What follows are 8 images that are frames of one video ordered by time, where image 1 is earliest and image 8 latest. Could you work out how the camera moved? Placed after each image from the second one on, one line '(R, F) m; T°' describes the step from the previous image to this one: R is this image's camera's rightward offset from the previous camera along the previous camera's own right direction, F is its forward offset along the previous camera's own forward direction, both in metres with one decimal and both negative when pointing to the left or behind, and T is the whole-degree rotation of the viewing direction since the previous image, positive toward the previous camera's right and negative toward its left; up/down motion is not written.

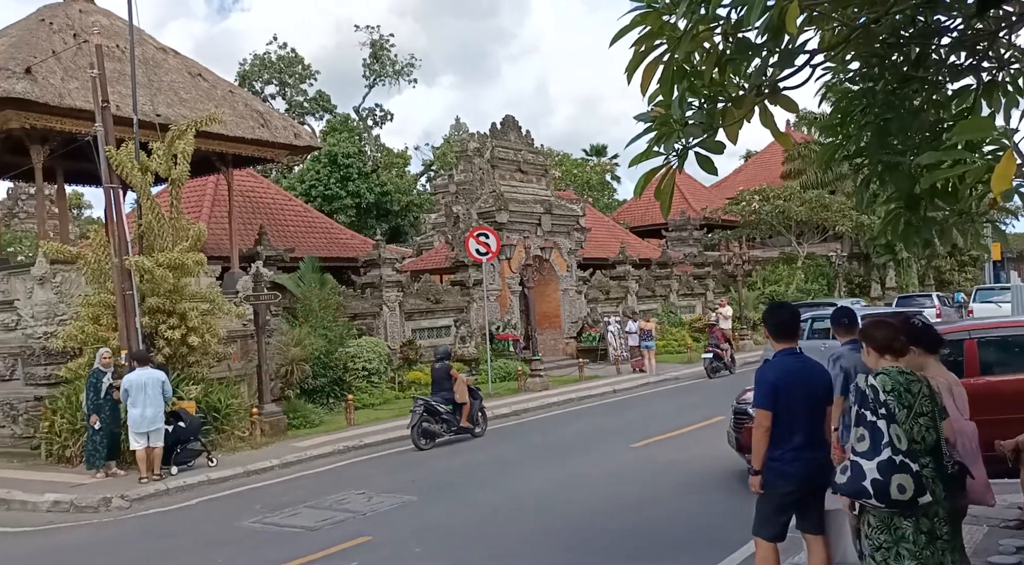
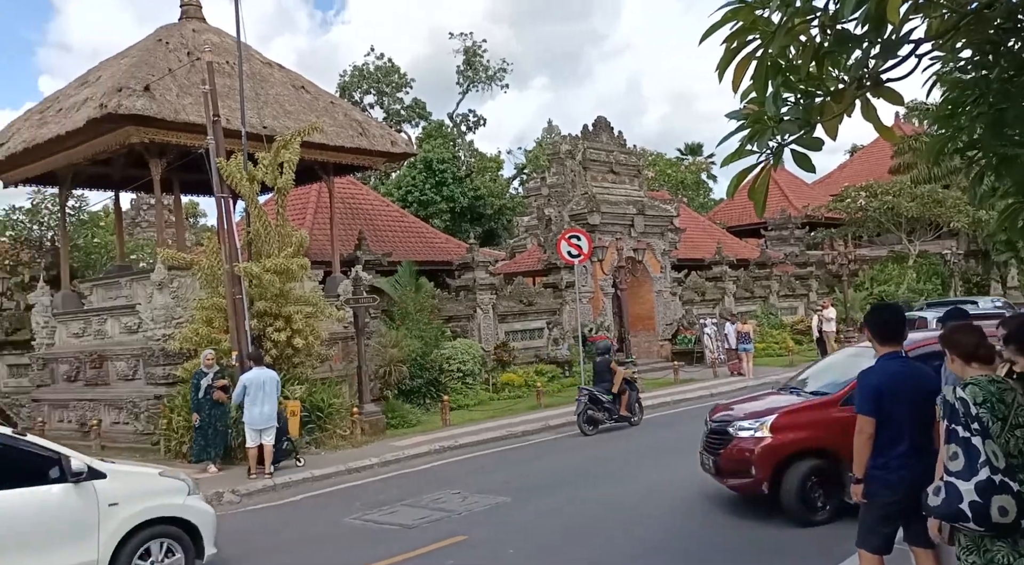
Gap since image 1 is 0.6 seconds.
(+0.2, -0.1) m; -7°
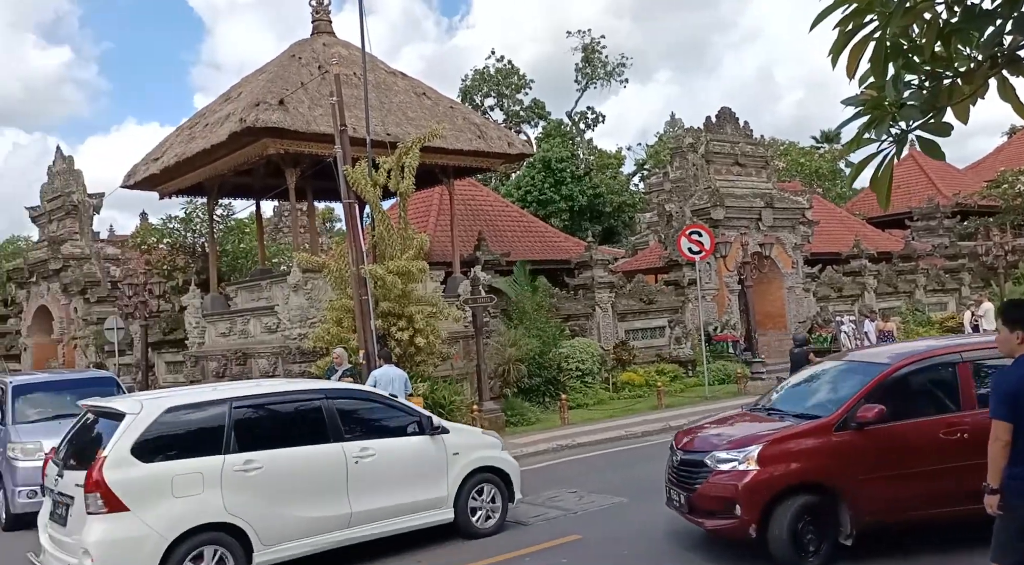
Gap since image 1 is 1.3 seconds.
(+0.8, 0.0) m; -11°
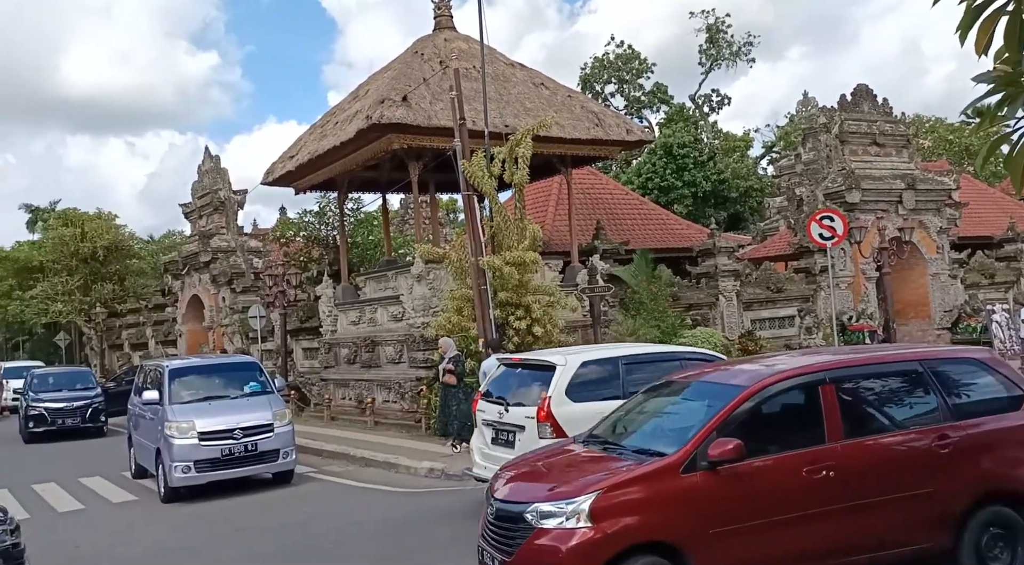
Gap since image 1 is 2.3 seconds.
(+0.7, 0.0) m; -10°
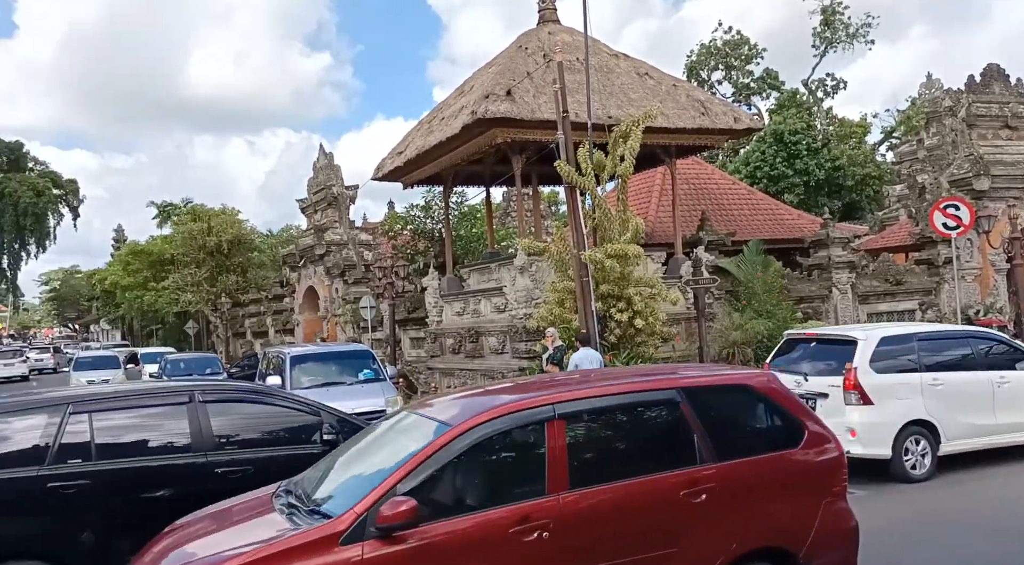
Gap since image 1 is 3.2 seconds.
(+0.4, 0.0) m; -8°
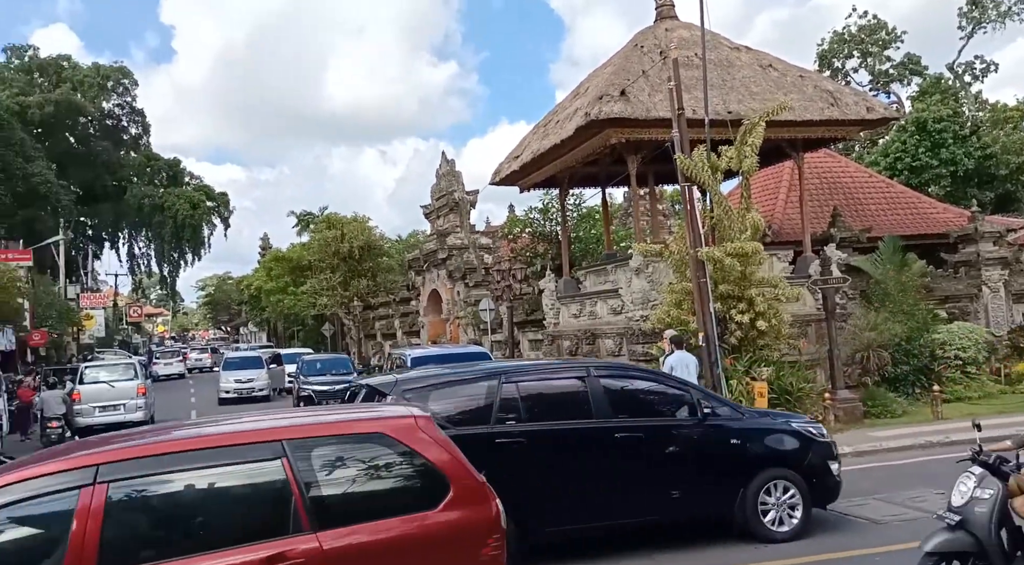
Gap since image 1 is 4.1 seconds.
(+0.8, 0.0) m; -10°
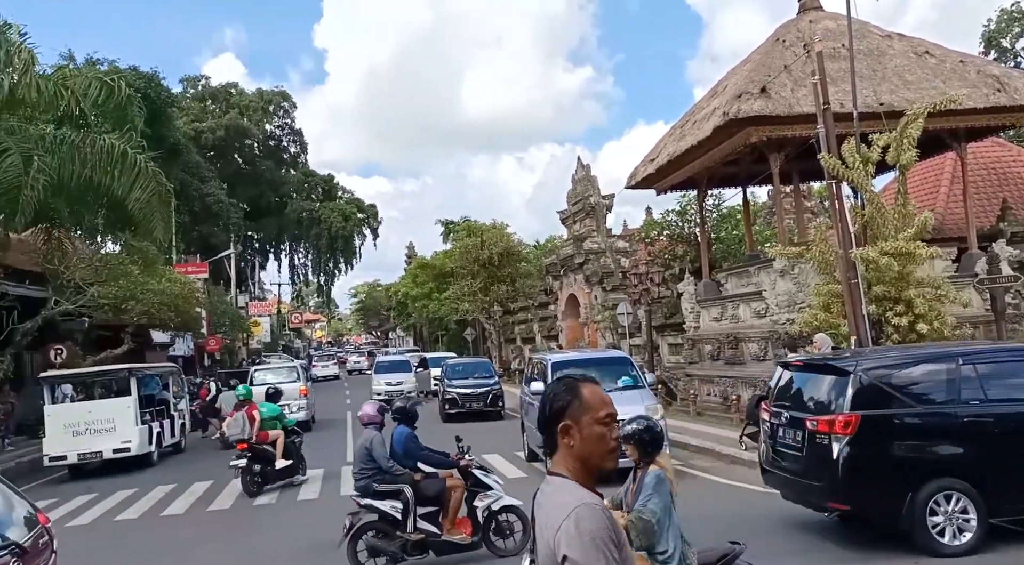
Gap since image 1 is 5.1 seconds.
(+0.5, 0.0) m; -10°
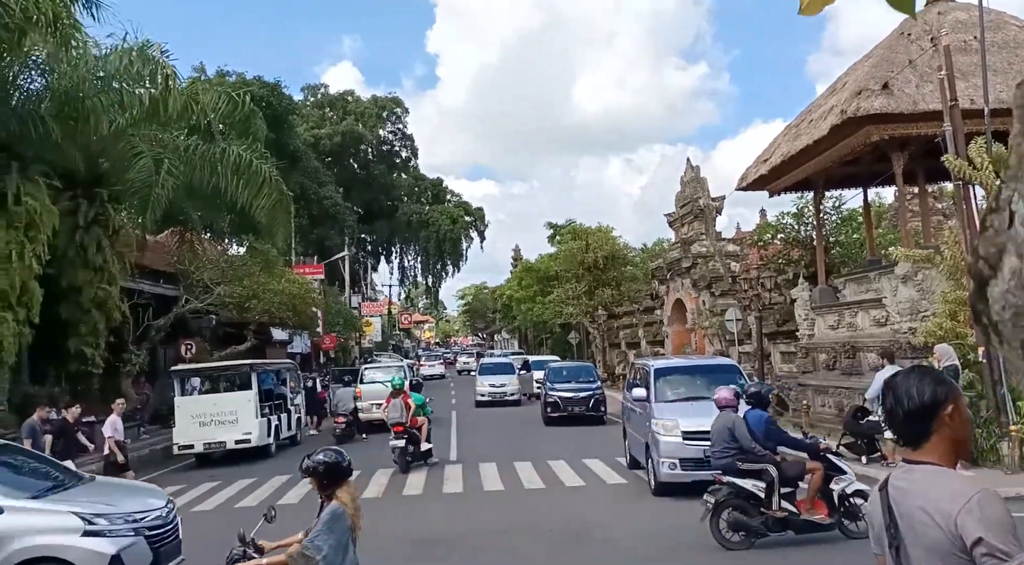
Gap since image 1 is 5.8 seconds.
(+0.2, +0.1) m; -8°
